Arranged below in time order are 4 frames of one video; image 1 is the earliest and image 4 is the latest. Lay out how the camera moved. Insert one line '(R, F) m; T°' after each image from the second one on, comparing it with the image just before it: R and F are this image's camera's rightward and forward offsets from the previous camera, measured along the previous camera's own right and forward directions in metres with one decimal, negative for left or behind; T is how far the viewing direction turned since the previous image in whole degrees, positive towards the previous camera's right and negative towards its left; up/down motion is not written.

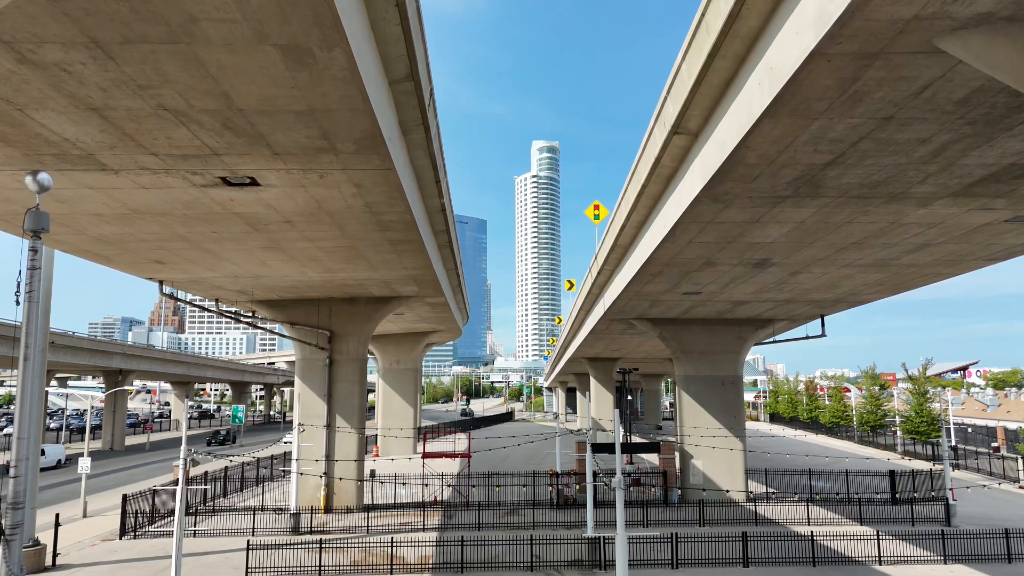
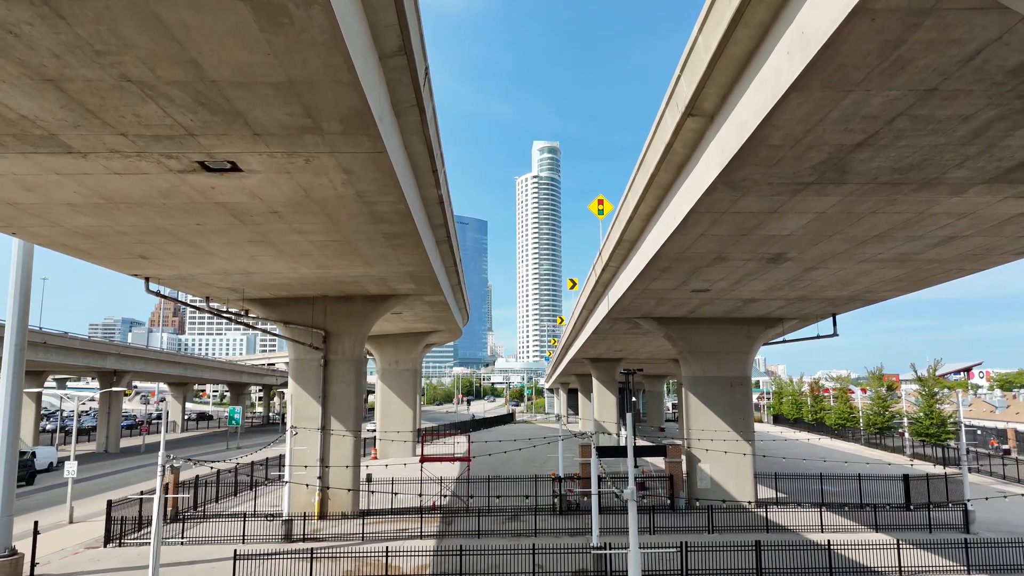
(0.0, +0.9) m; 0°
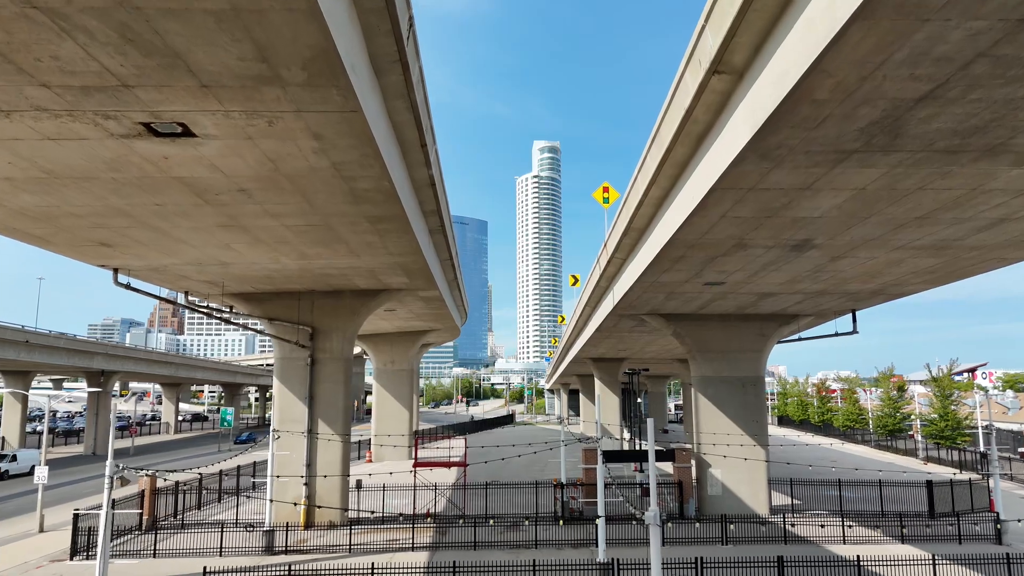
(0.0, +1.5) m; 0°
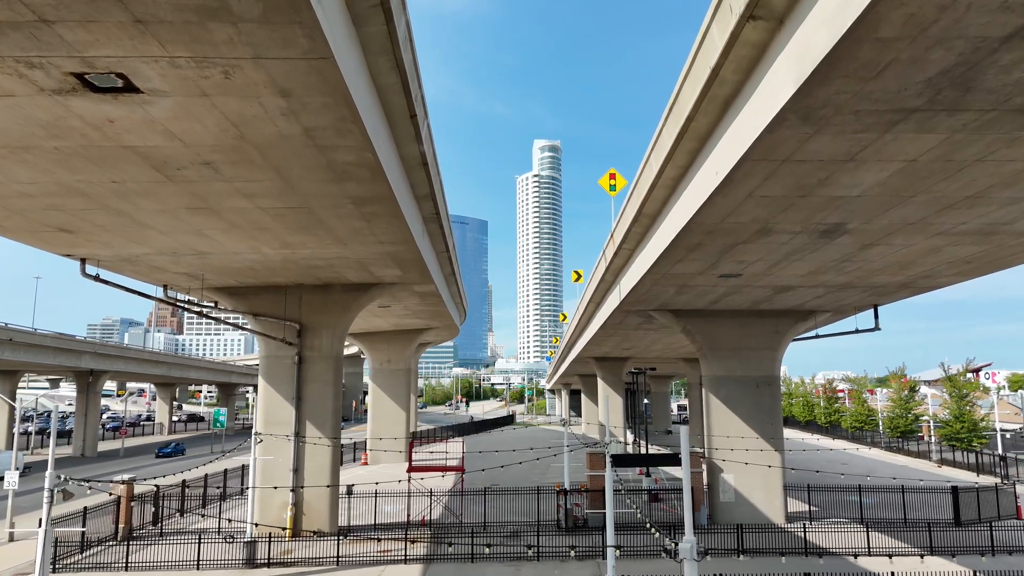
(0.0, +1.4) m; 0°
